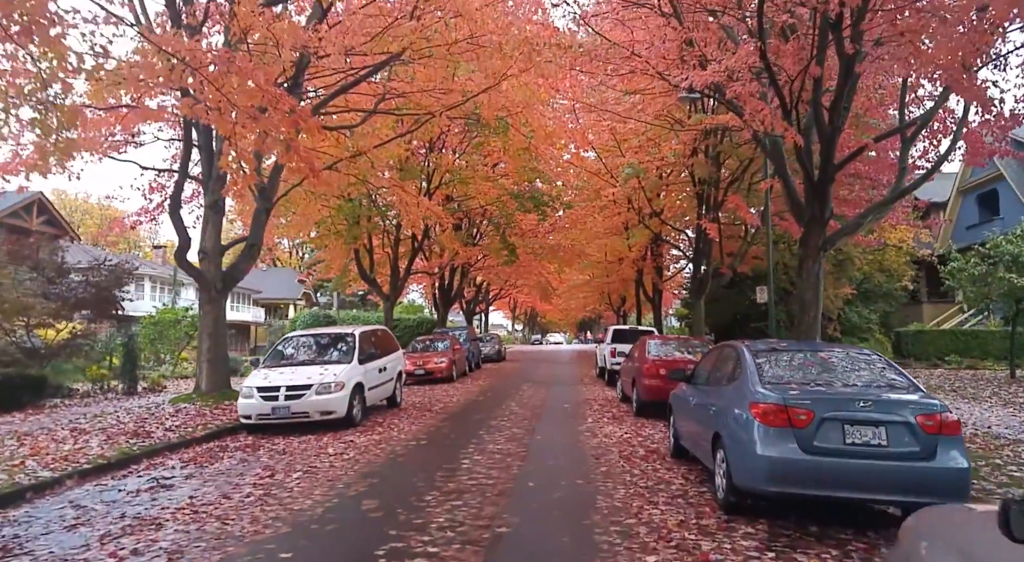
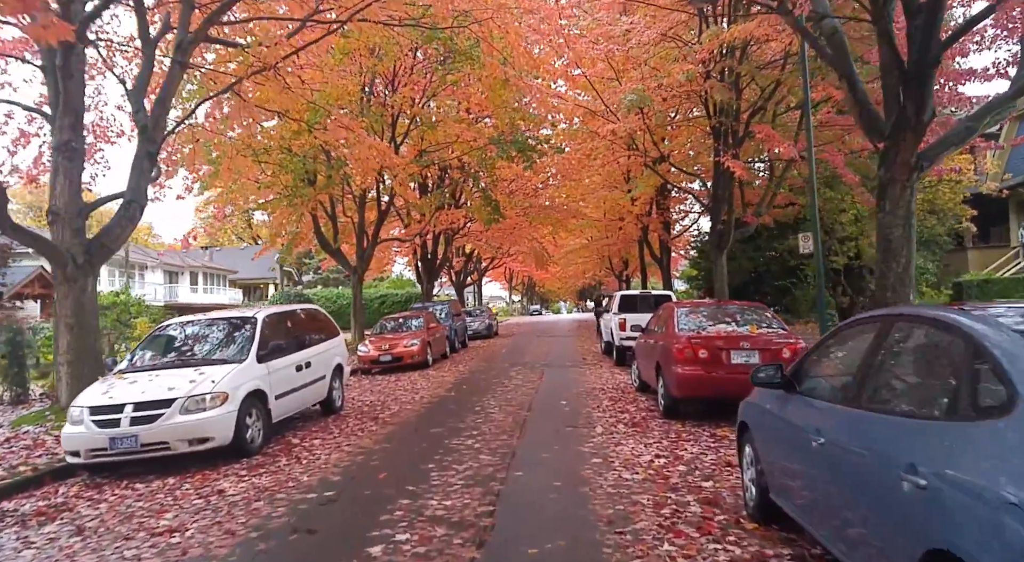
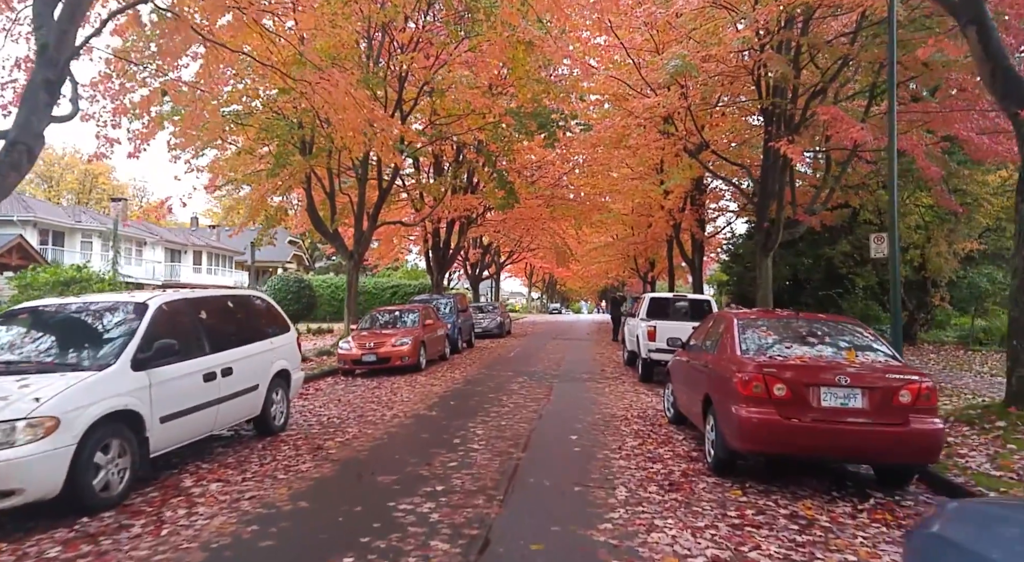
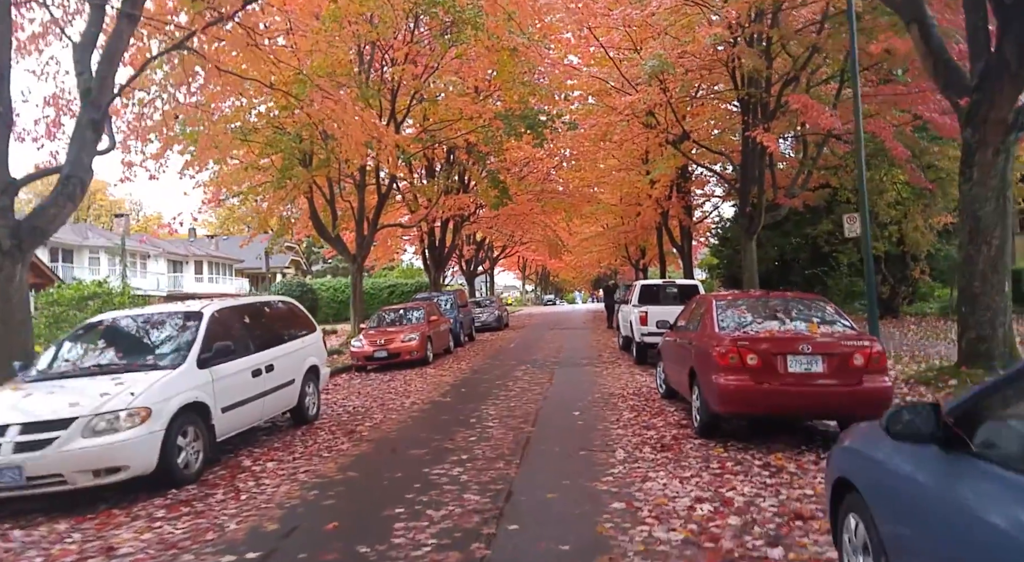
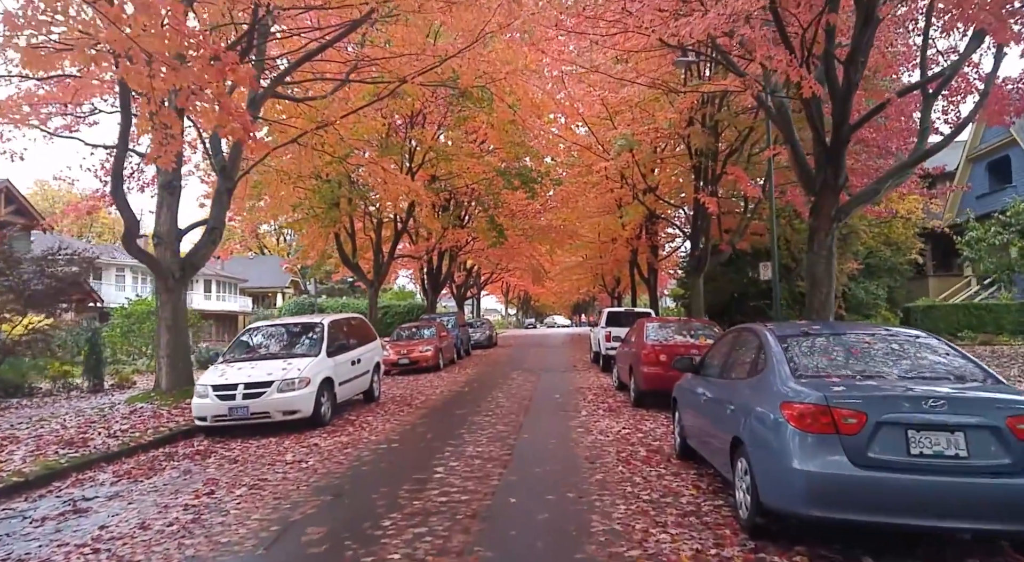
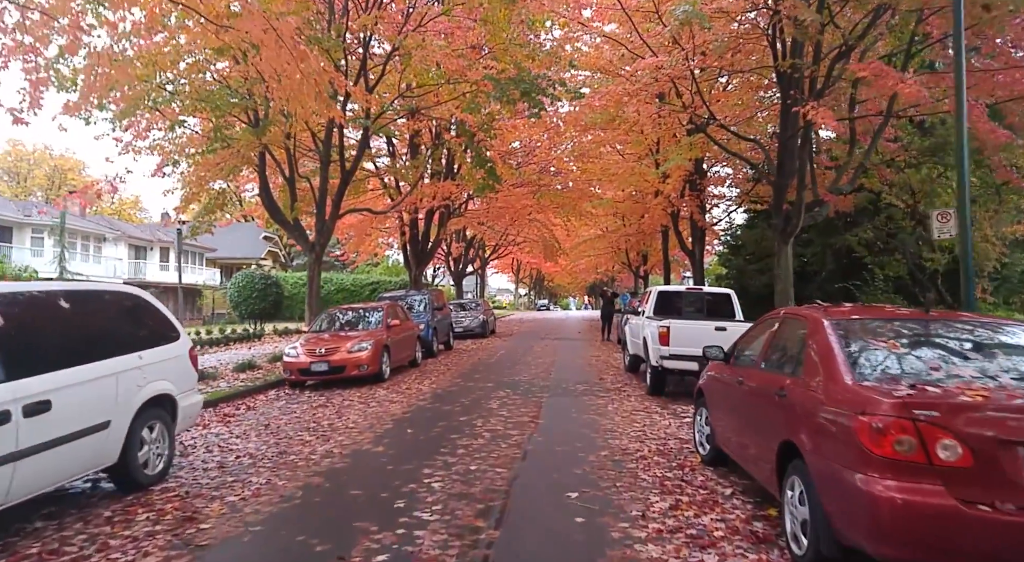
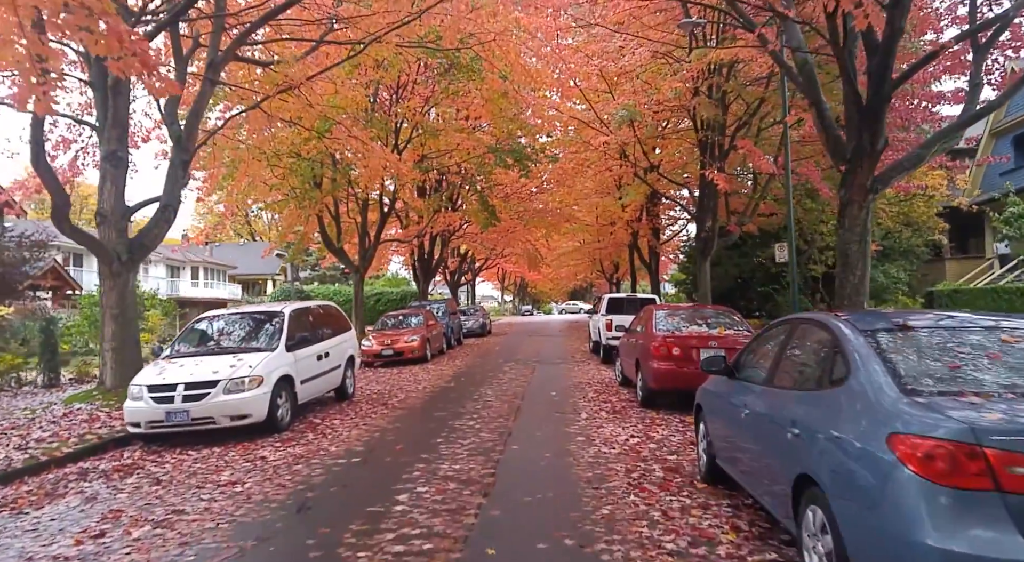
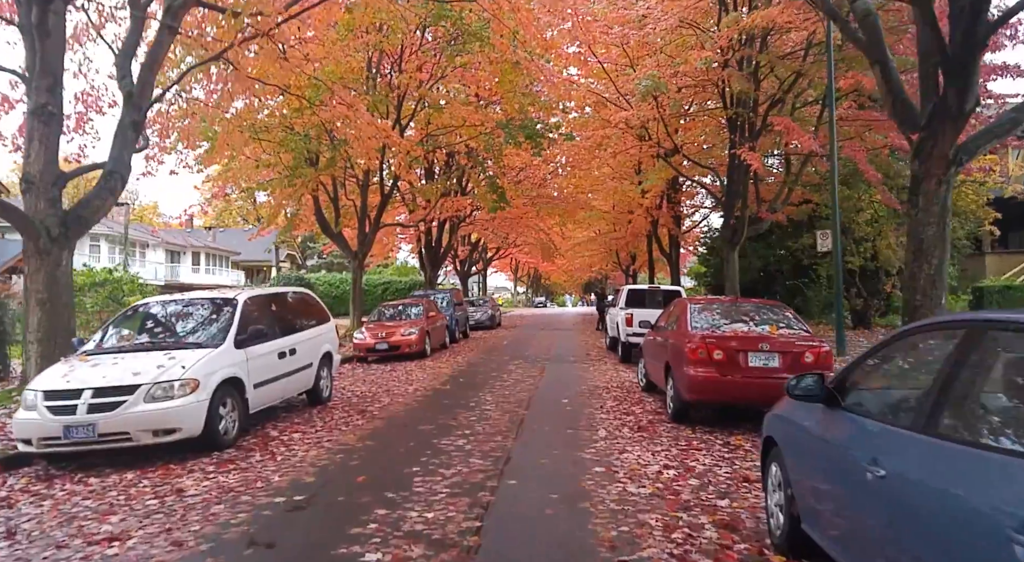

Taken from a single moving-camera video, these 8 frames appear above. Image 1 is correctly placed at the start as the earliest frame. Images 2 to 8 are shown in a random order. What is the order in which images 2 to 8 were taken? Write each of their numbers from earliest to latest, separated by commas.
5, 7, 2, 8, 4, 3, 6
